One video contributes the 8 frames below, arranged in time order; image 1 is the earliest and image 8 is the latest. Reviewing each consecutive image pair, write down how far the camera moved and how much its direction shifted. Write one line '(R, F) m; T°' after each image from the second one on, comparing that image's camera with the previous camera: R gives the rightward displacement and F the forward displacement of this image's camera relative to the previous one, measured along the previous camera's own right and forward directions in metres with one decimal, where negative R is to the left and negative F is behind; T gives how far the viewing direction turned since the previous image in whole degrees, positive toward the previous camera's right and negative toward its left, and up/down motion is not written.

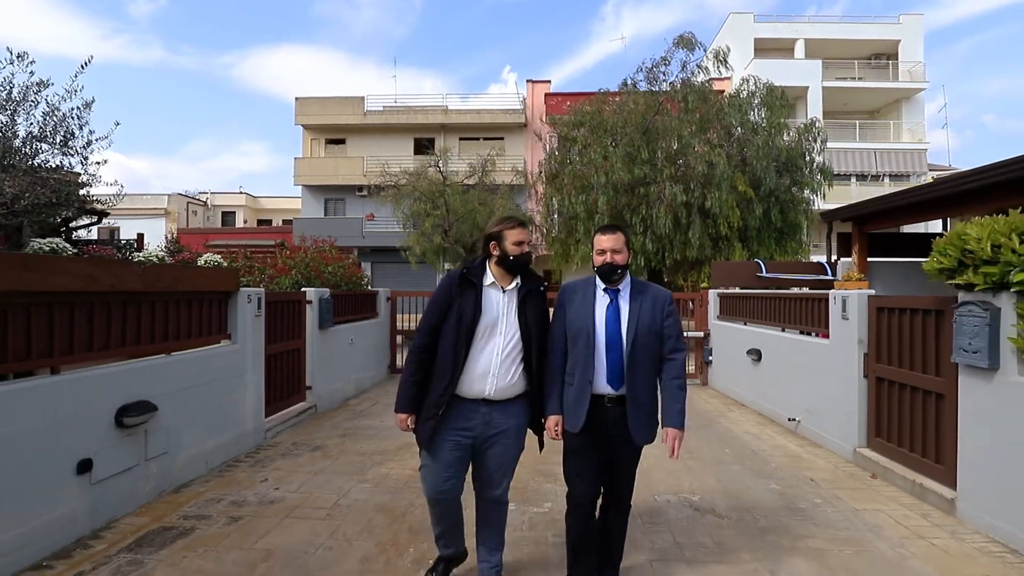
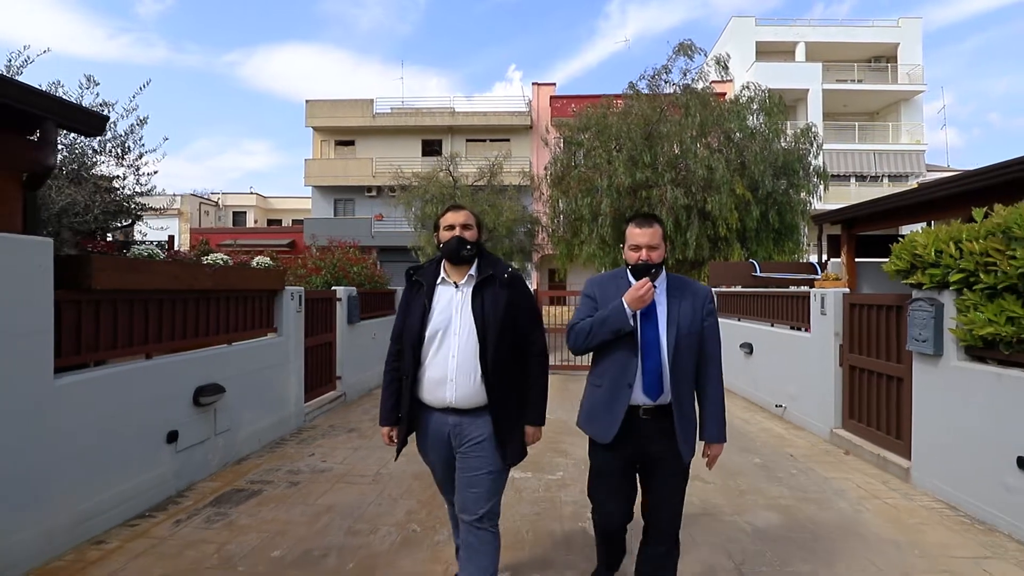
(-0.1, -0.7) m; 0°
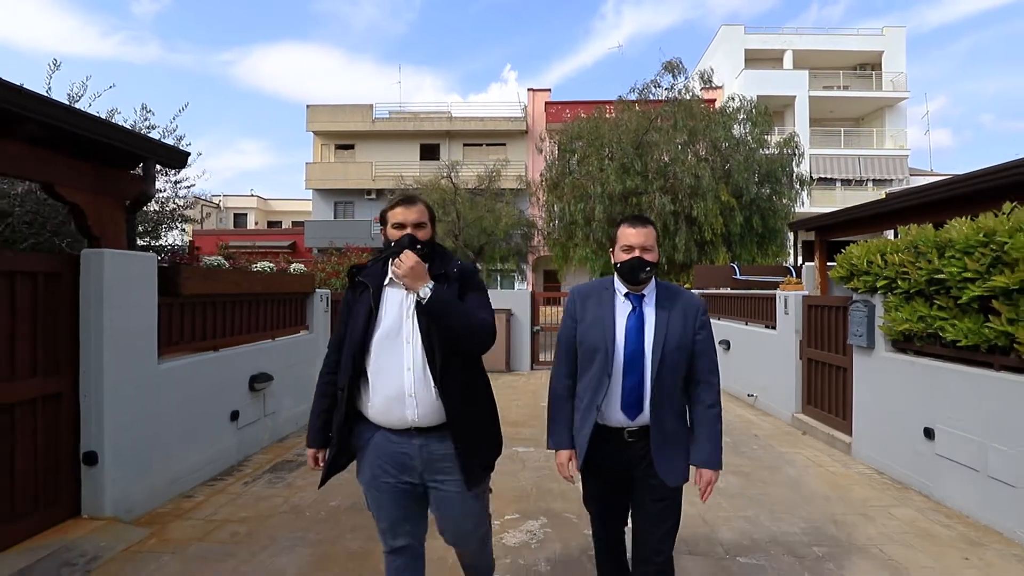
(-0.1, -0.9) m; +1°
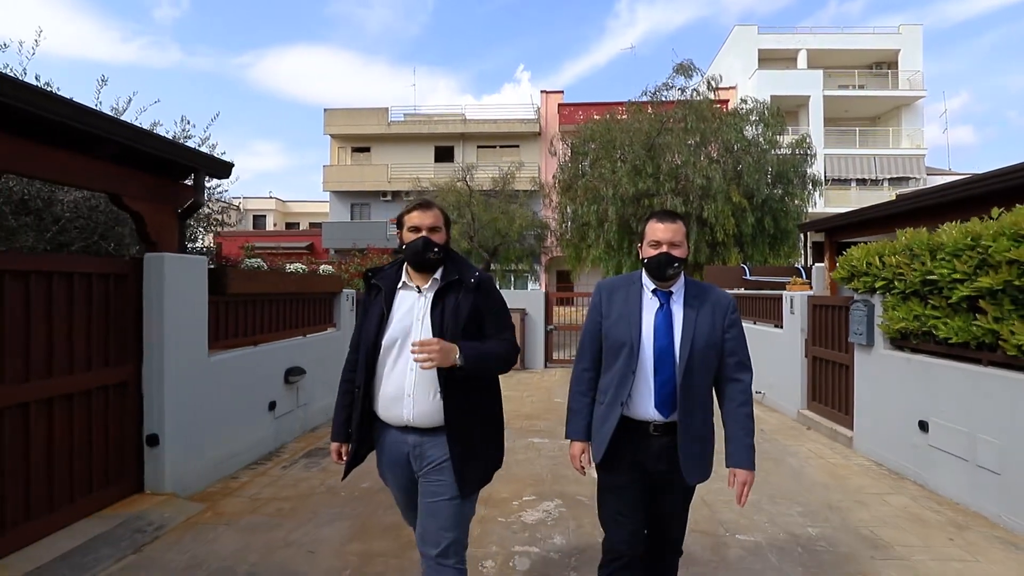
(0.0, -0.4) m; -1°
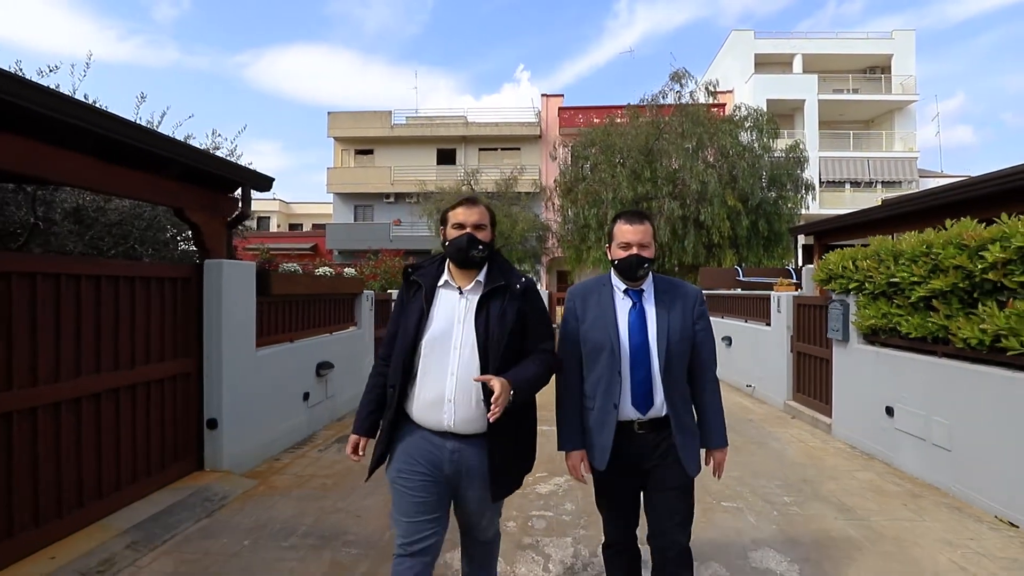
(-0.1, -0.6) m; 0°
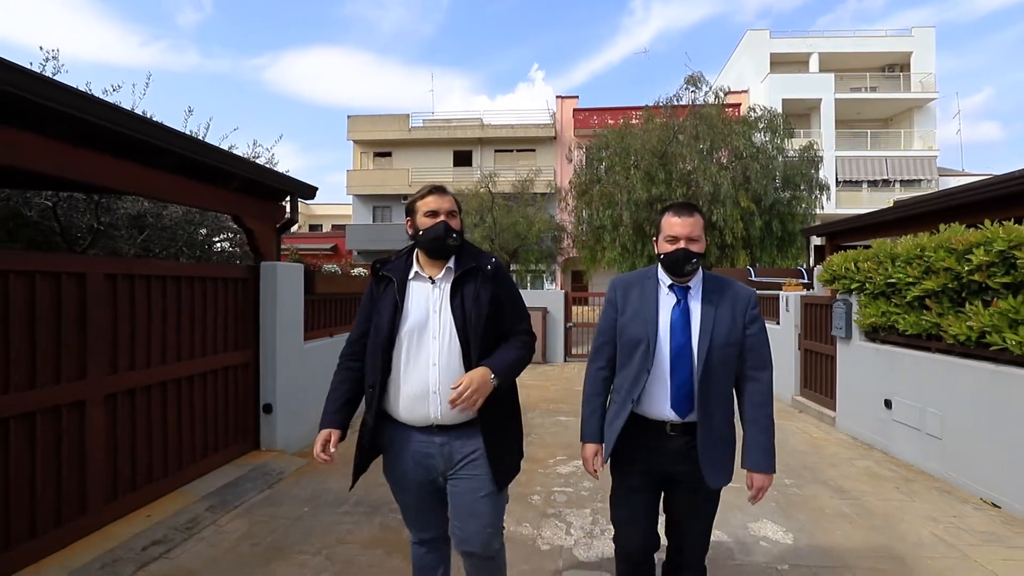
(-0.1, -0.5) m; -2°
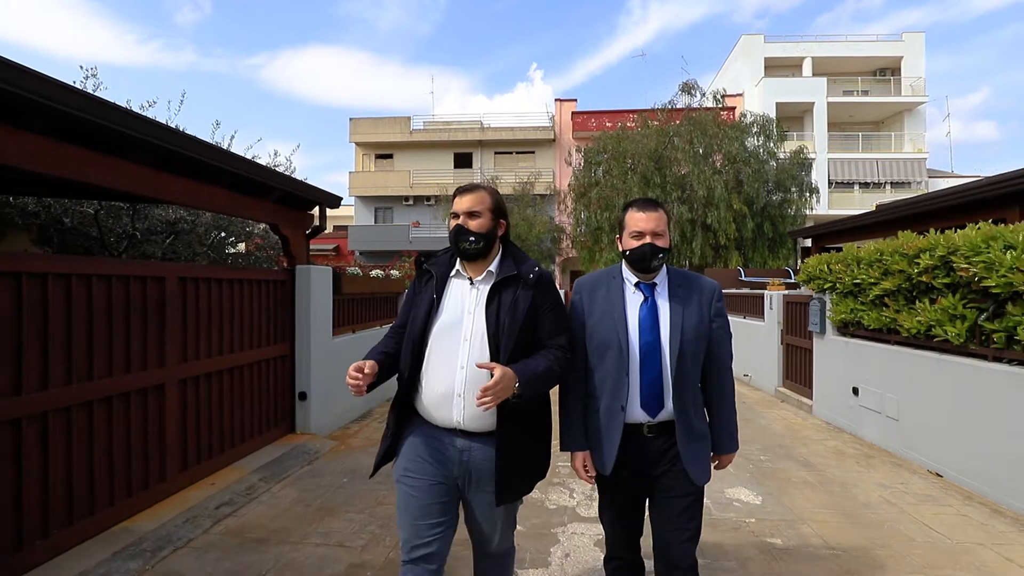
(-0.1, -0.7) m; 0°
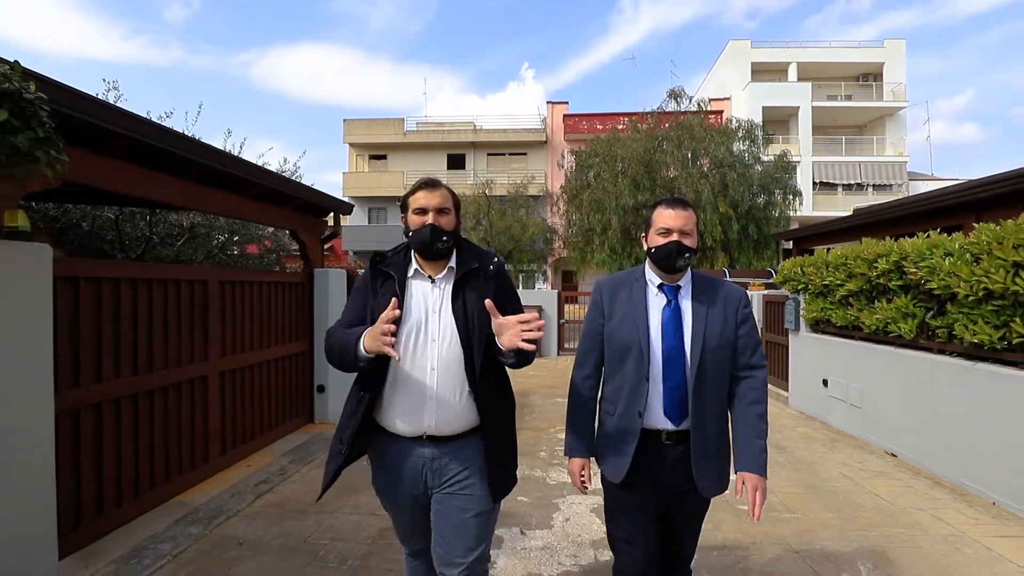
(-0.1, -0.6) m; +1°
